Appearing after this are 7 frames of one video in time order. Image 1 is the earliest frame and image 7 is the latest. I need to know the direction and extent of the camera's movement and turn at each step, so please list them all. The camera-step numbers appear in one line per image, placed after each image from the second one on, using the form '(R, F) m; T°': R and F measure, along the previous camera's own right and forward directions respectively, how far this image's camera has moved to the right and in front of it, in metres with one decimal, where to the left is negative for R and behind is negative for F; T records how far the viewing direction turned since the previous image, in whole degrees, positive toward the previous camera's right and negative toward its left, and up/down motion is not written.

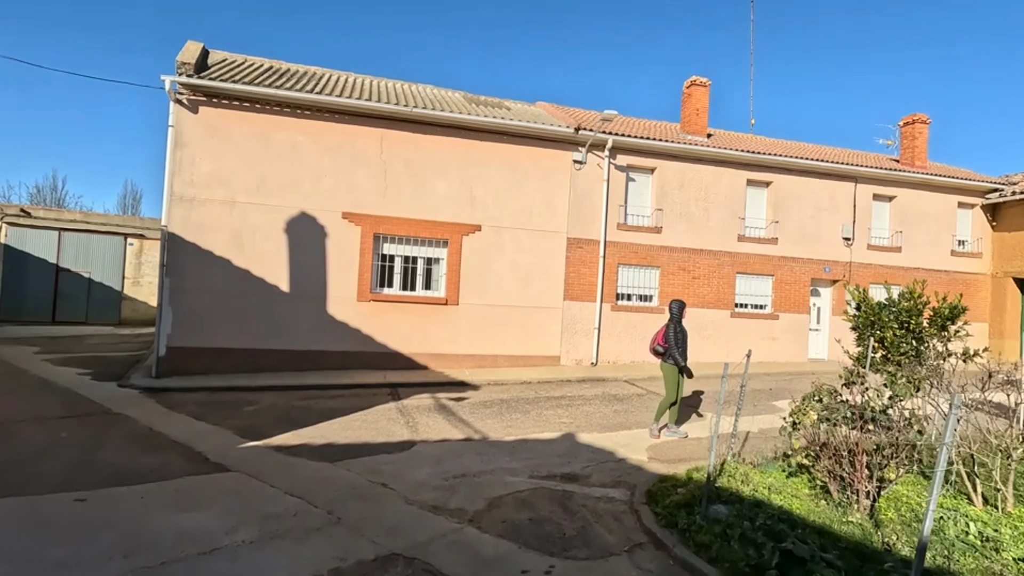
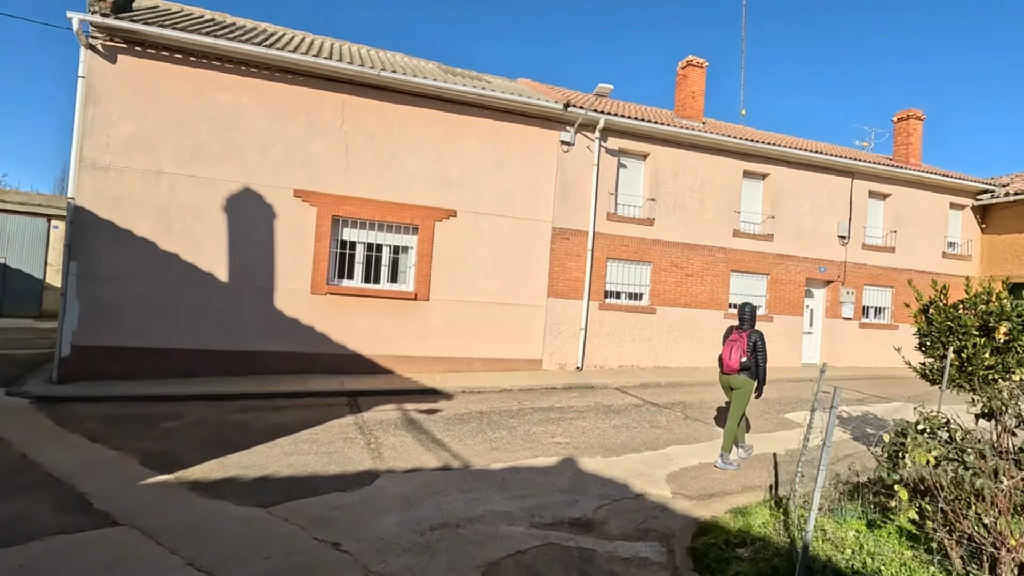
(-0.3, +1.4) m; +4°
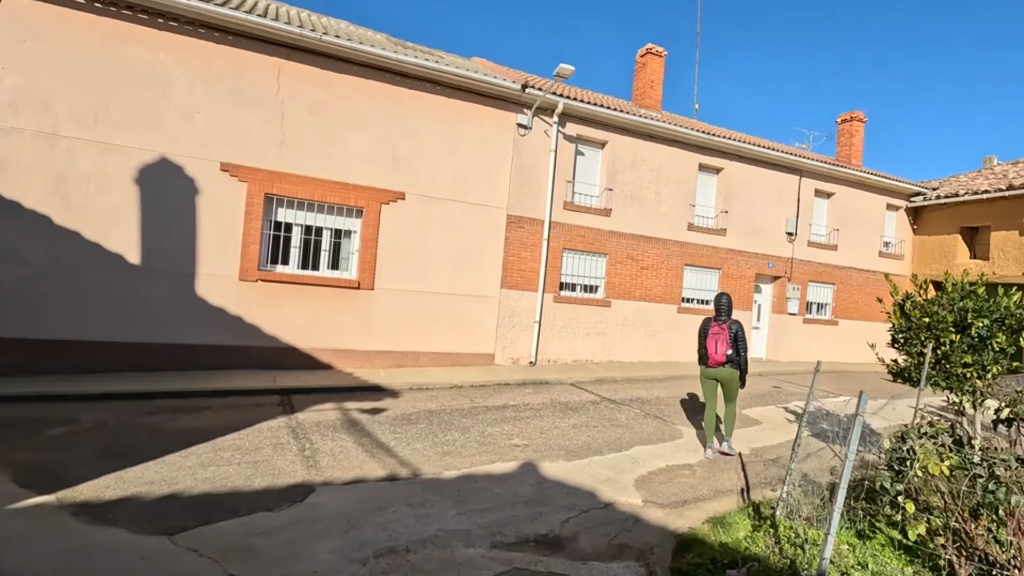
(-0.1, +0.6) m; +6°
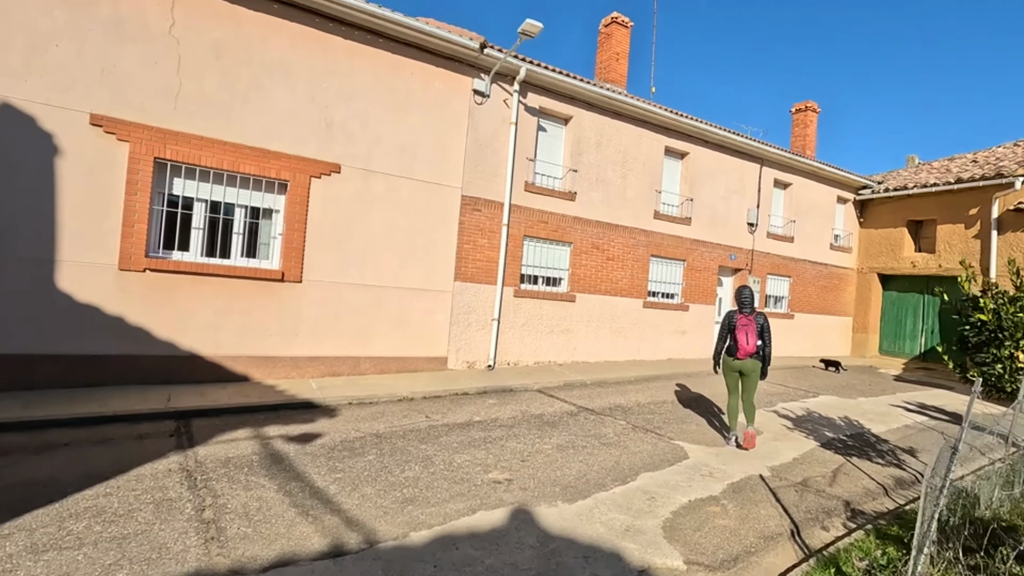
(-0.4, +1.4) m; +7°
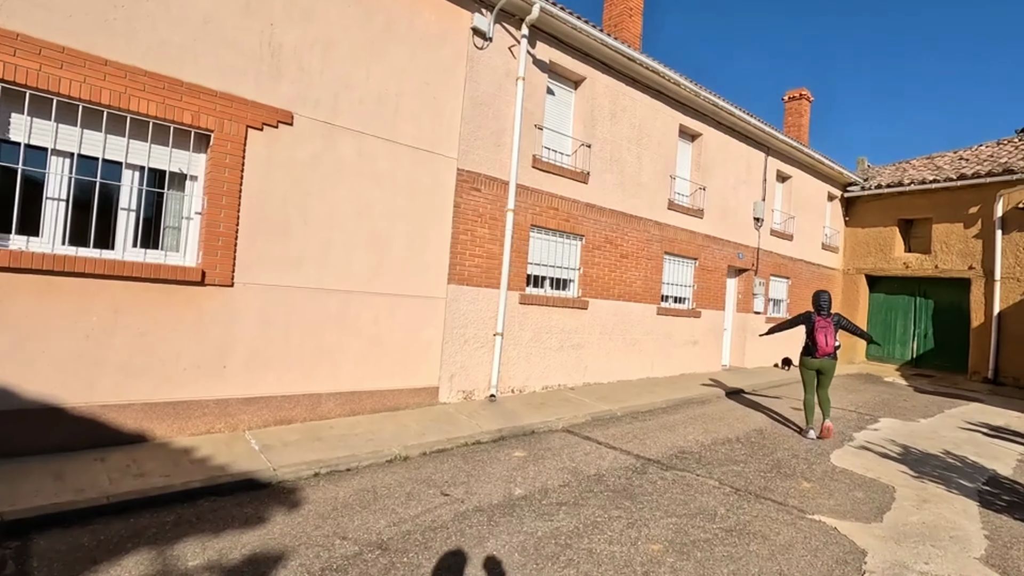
(-1.1, +2.3) m; +8°
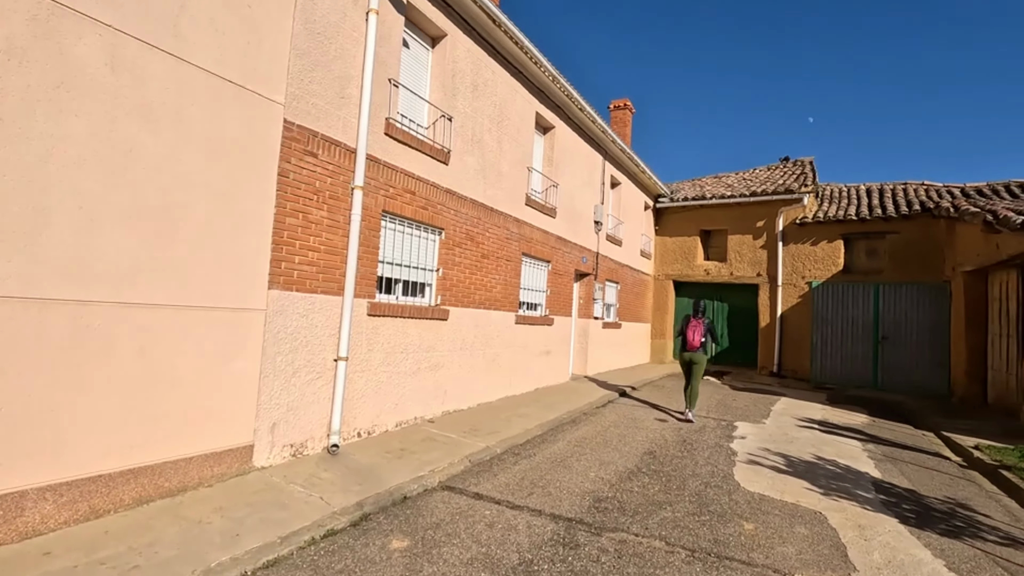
(-0.5, +1.8) m; +22°
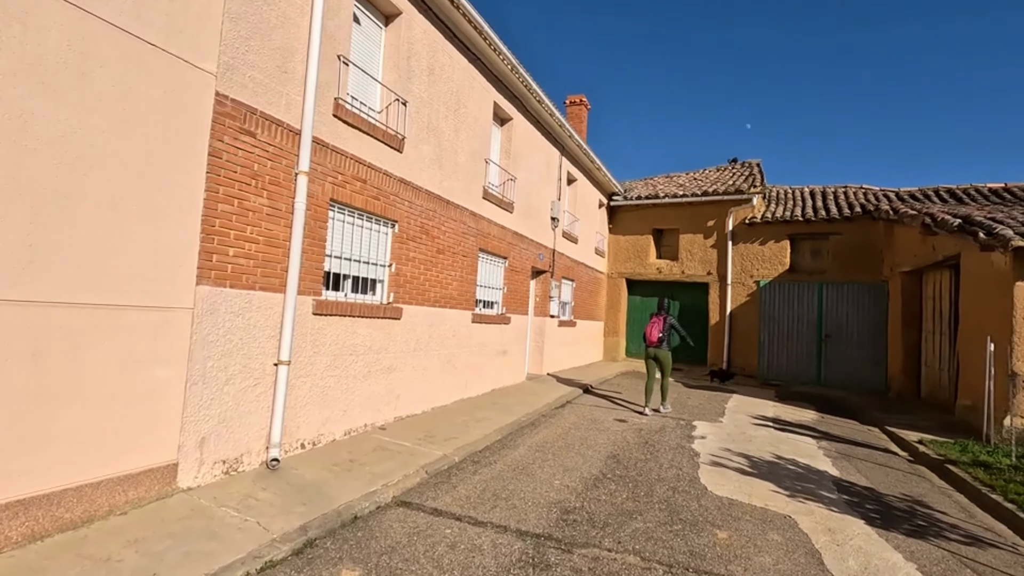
(-0.1, +0.4) m; +5°
